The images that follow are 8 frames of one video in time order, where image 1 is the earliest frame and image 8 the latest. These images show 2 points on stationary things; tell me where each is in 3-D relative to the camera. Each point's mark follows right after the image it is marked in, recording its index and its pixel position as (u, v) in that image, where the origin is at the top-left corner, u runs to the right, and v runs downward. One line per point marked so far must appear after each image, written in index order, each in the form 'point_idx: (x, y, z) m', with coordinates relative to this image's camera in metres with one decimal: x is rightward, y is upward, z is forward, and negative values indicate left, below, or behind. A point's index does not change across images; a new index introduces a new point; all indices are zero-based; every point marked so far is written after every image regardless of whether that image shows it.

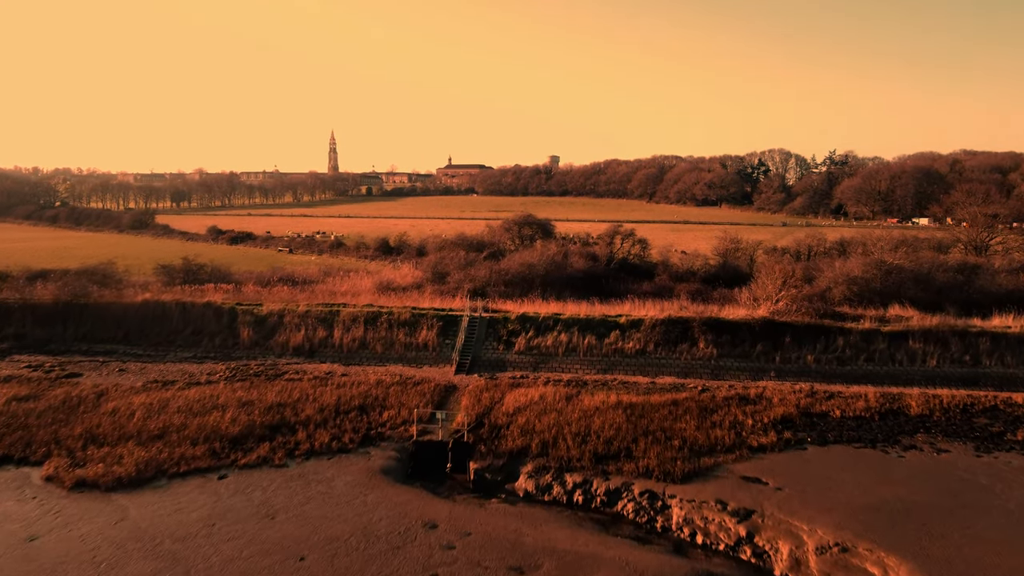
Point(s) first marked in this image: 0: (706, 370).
0: (+3.5, -1.5, +14.6) m
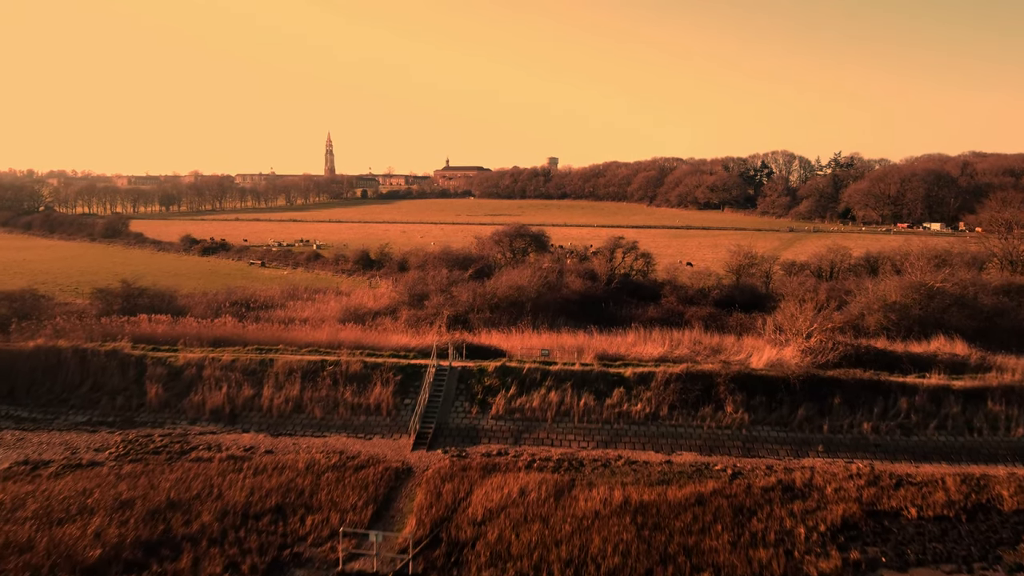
0: (+3.2, -2.2, +11.4) m
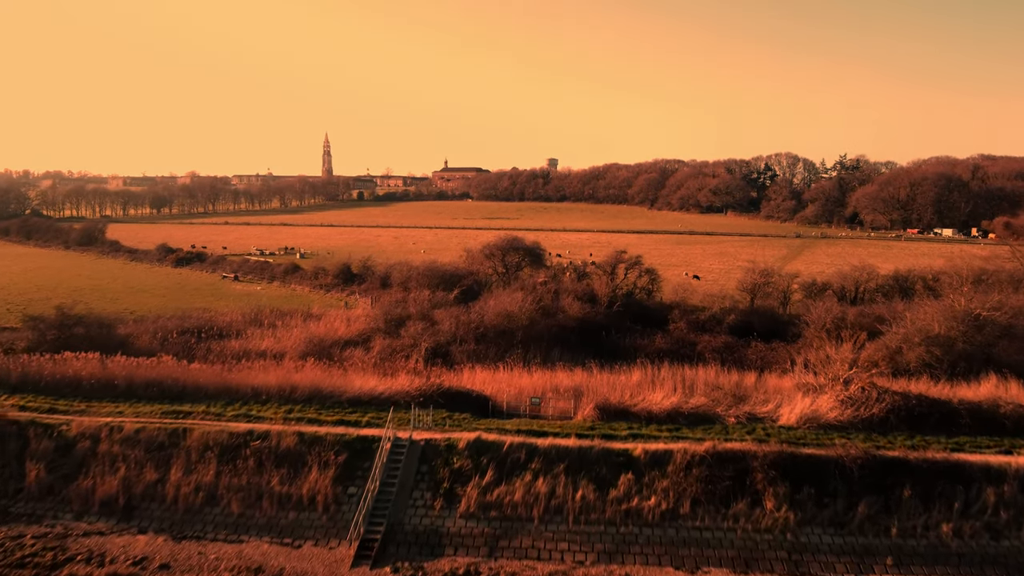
0: (+2.9, -2.9, +8.6) m
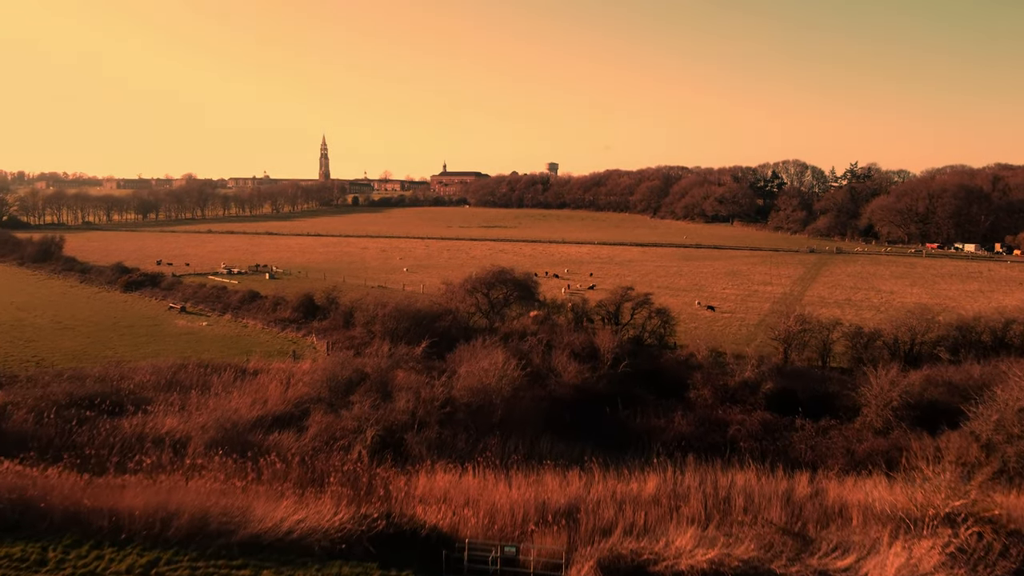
0: (+2.4, -4.1, +4.1) m
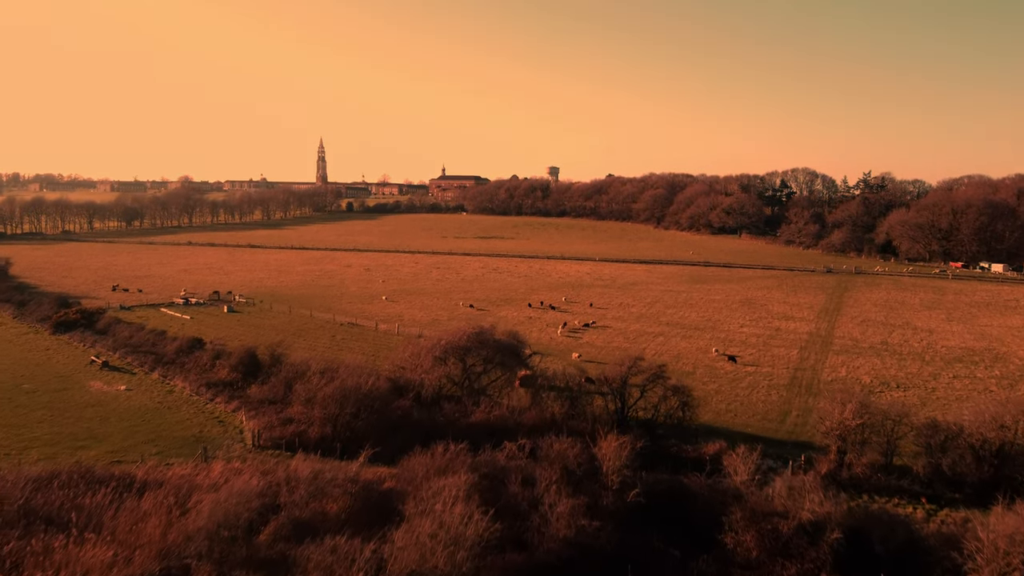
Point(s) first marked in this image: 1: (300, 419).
0: (+1.9, -5.8, -0.7) m
1: (-4.8, -2.9, +18.5) m
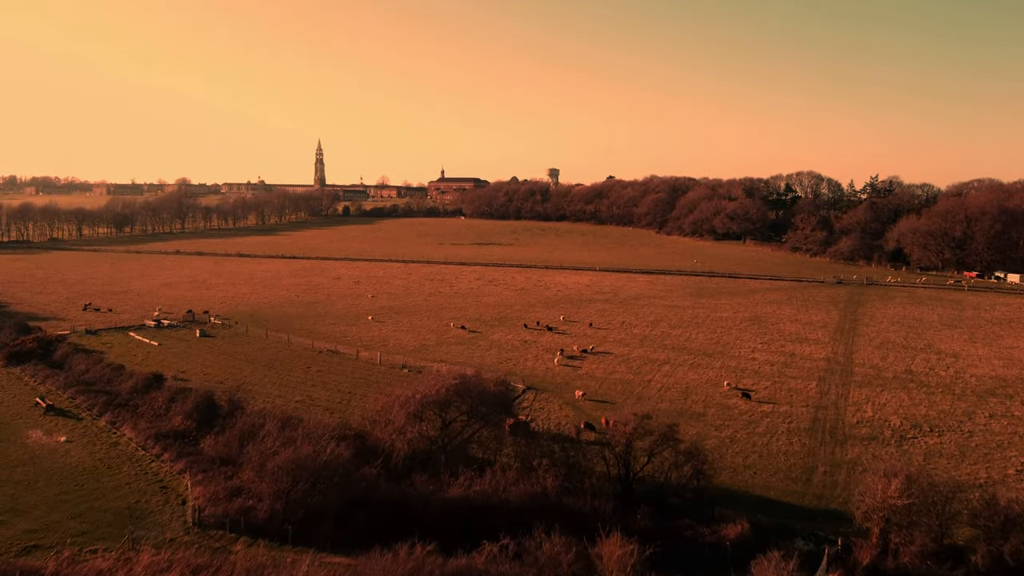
0: (+1.5, -6.7, -3.3) m
1: (-5.1, -3.9, +15.9) m
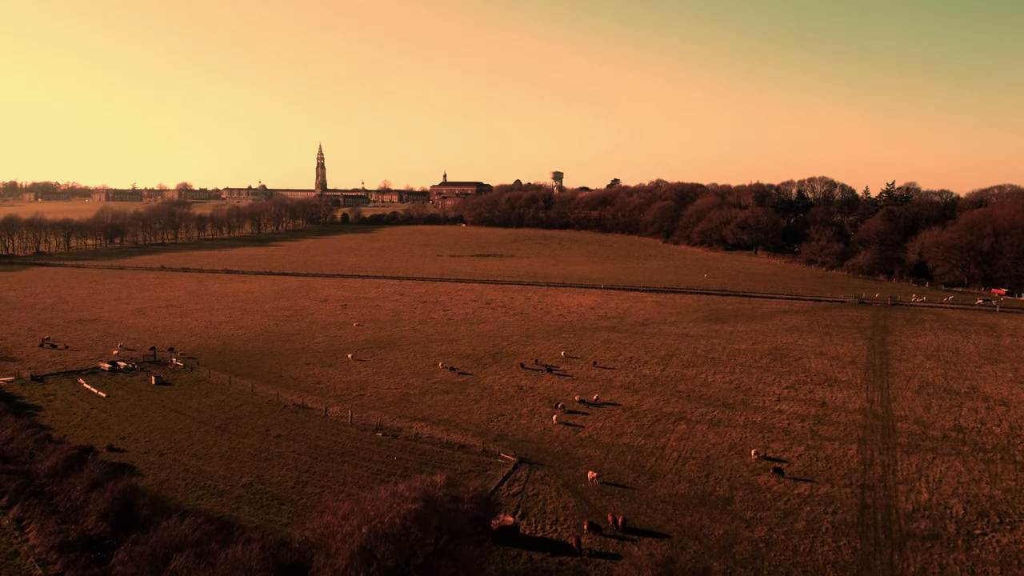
0: (+1.1, -8.3, -7.2) m
1: (-5.5, -5.5, +12.0) m
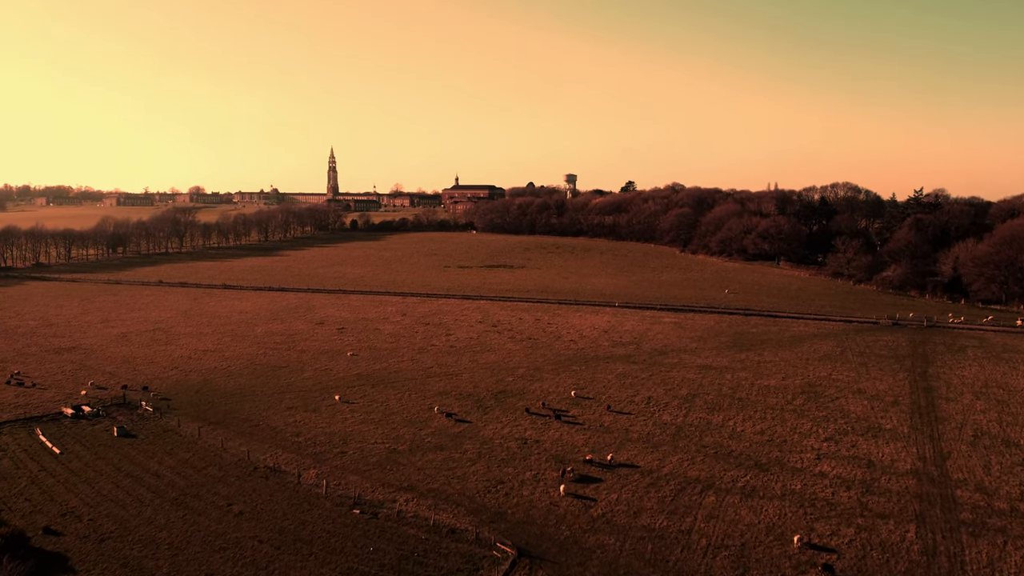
0: (+0.5, -9.7, -10.6) m
1: (-5.7, -6.9, +8.7) m
